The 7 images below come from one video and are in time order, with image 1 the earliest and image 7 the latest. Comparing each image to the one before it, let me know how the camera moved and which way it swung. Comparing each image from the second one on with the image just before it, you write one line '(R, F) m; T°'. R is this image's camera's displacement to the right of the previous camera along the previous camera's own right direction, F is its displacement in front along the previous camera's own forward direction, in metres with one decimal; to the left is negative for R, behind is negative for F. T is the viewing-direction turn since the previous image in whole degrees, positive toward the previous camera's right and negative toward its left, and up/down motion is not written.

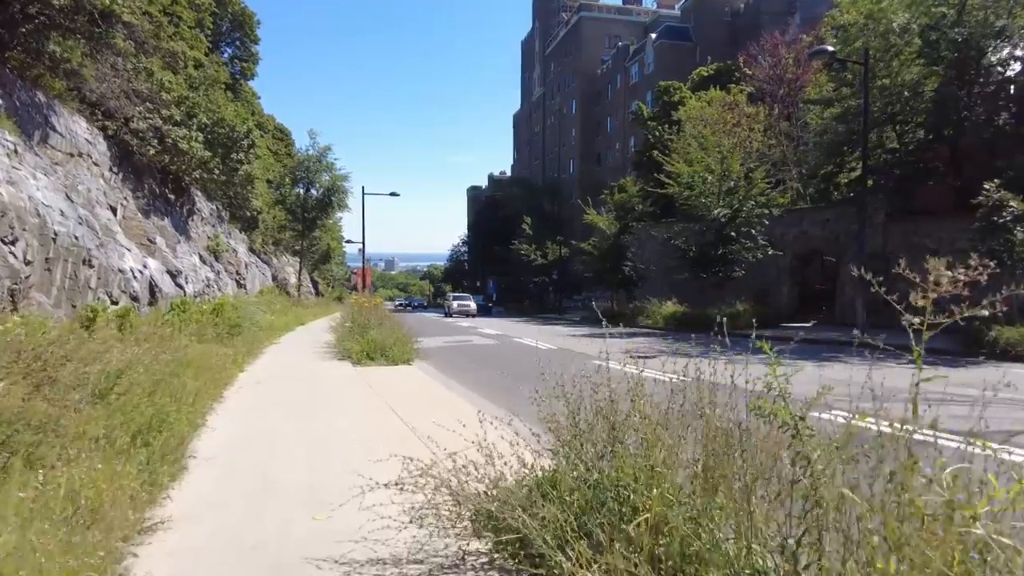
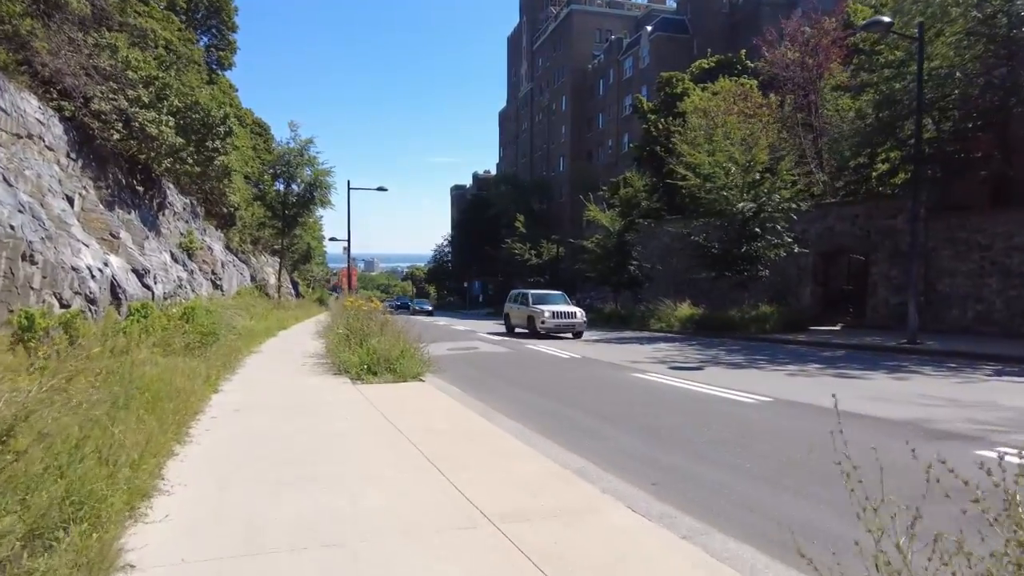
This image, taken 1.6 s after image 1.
(-0.8, +2.0) m; +2°
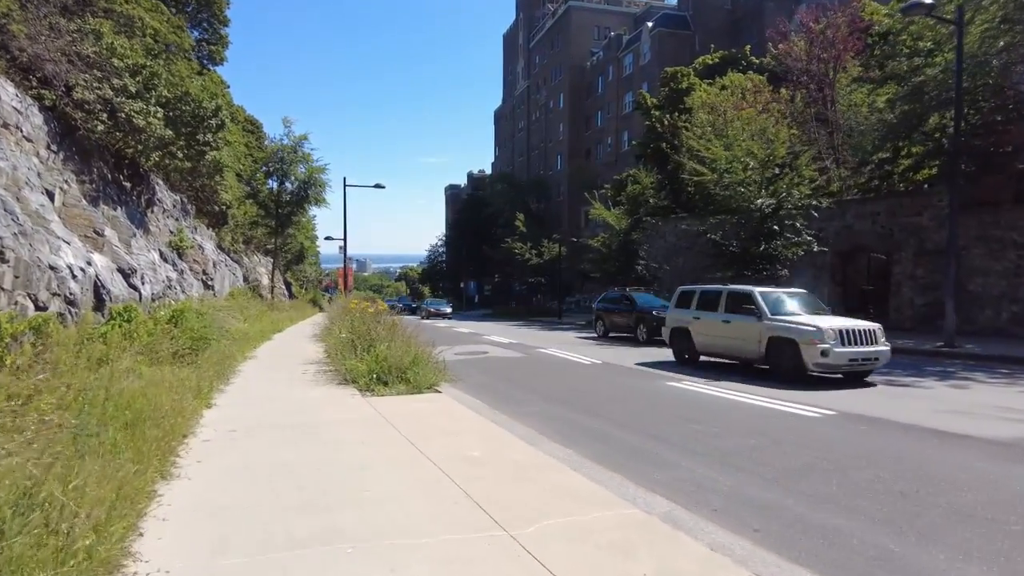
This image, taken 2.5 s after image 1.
(-0.5, +1.0) m; +1°
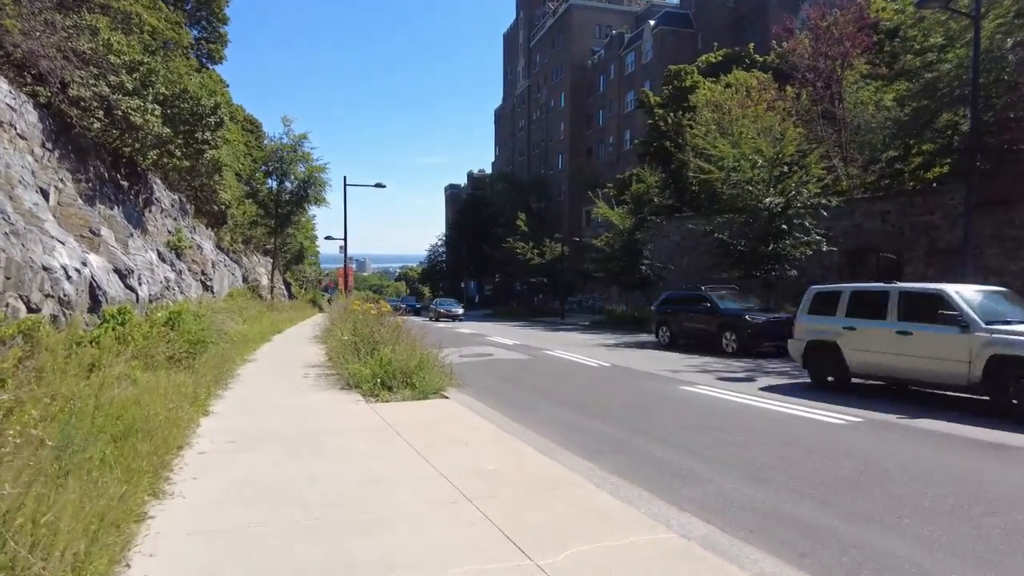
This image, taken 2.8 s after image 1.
(-0.1, +0.4) m; 0°
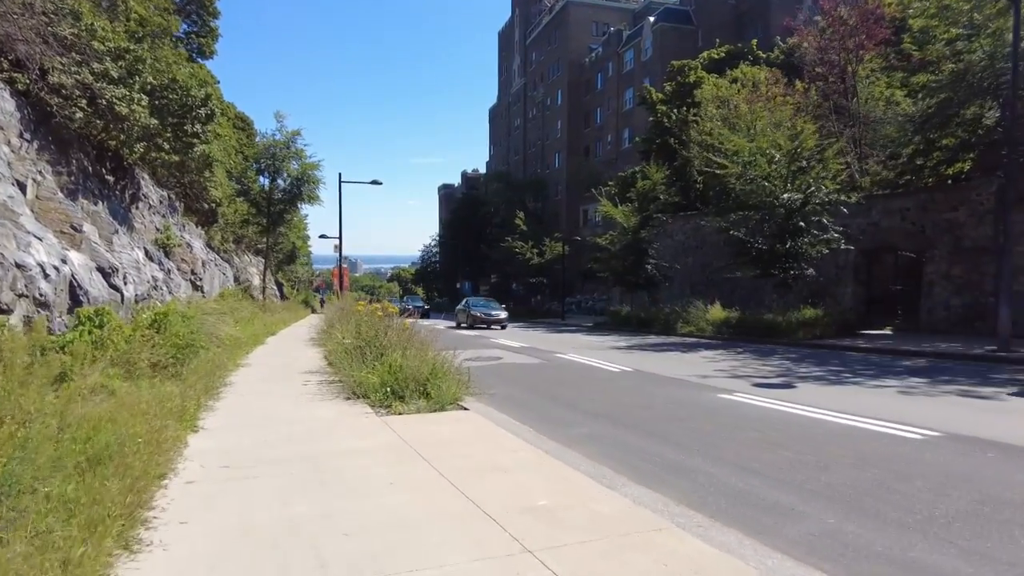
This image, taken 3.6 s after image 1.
(-0.4, +0.9) m; +1°
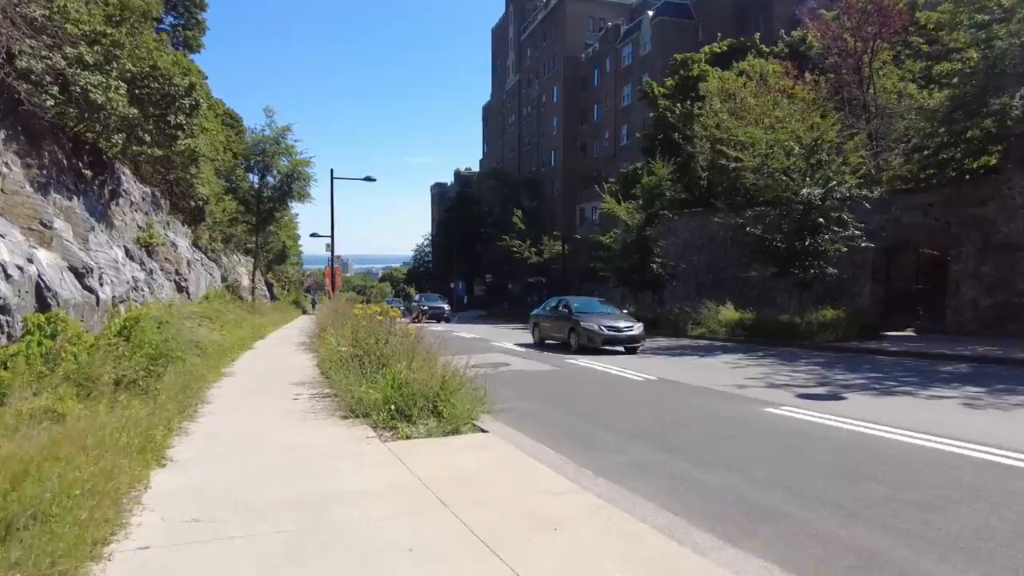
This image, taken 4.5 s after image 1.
(-0.4, +1.1) m; +1°
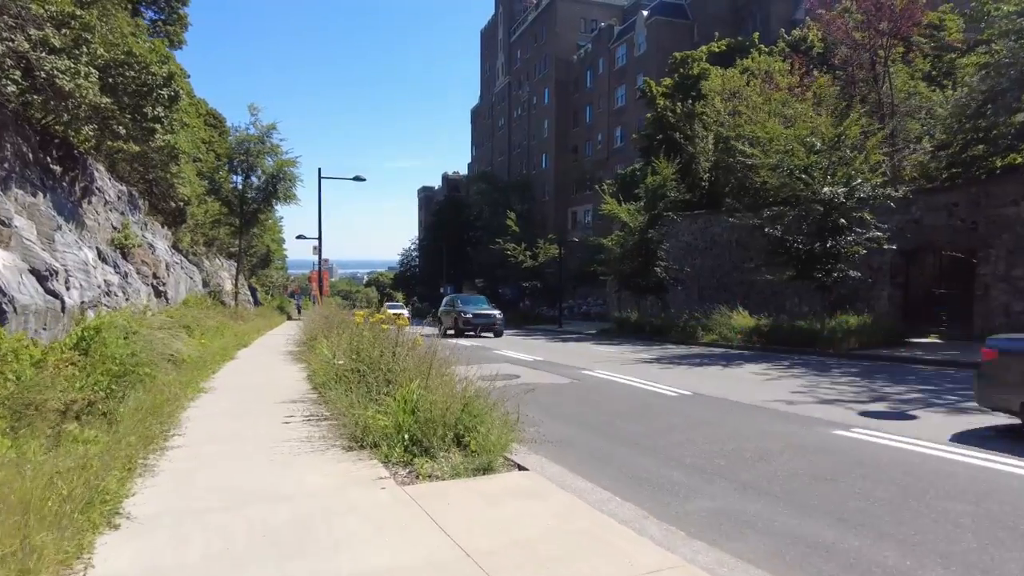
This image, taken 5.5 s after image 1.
(-0.5, +1.2) m; +1°
